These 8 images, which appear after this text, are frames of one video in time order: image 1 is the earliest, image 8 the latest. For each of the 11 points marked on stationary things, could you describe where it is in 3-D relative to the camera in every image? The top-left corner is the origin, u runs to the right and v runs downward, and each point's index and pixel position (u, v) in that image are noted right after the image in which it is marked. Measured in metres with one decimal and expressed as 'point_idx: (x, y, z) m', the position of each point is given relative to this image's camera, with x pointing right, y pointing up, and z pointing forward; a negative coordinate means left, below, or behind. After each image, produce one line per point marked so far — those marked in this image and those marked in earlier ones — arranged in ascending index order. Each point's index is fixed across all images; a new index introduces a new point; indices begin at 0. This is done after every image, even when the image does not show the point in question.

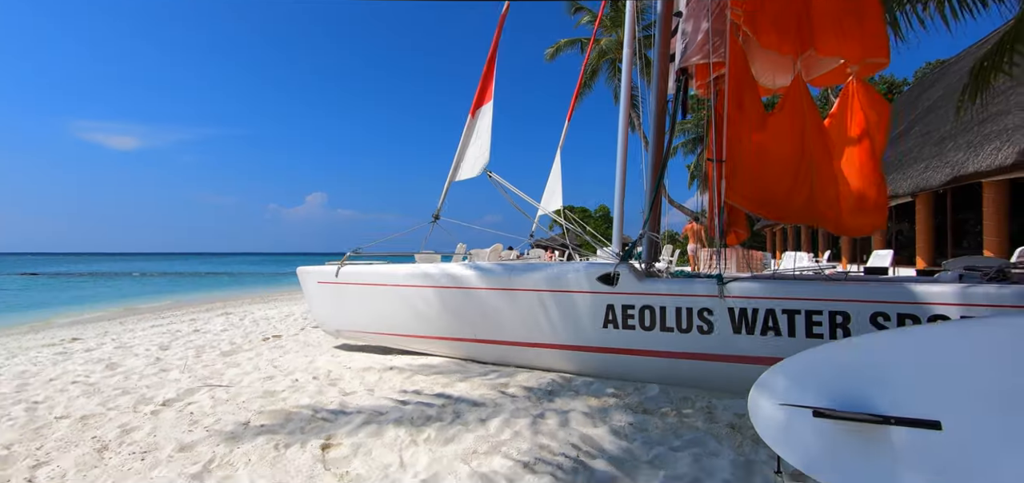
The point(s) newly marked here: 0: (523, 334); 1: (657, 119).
0: (+0.1, -0.7, +3.9) m
1: (+1.5, +1.1, +5.2) m
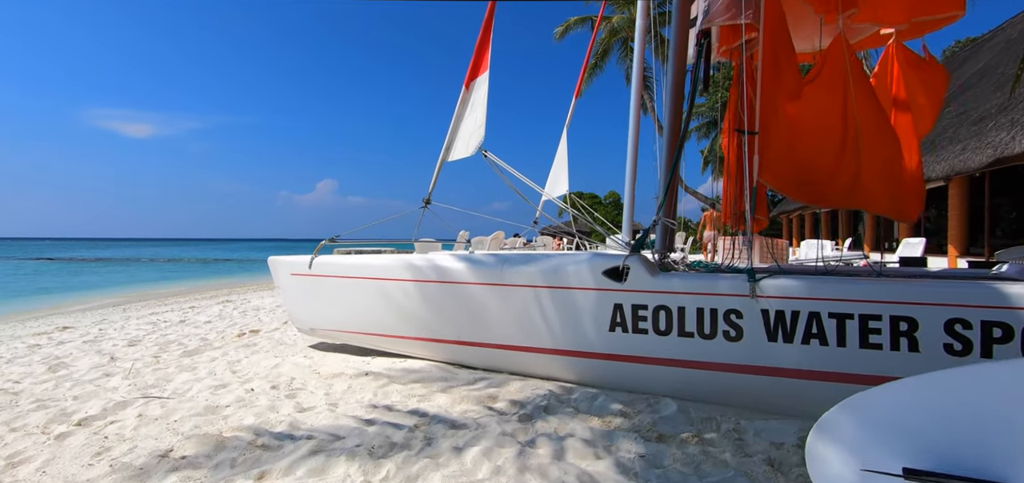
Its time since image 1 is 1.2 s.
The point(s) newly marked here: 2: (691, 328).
0: (0.0, -0.6, +3.3) m
1: (+1.5, +1.2, +4.5) m
2: (+1.0, -0.5, +2.8) m
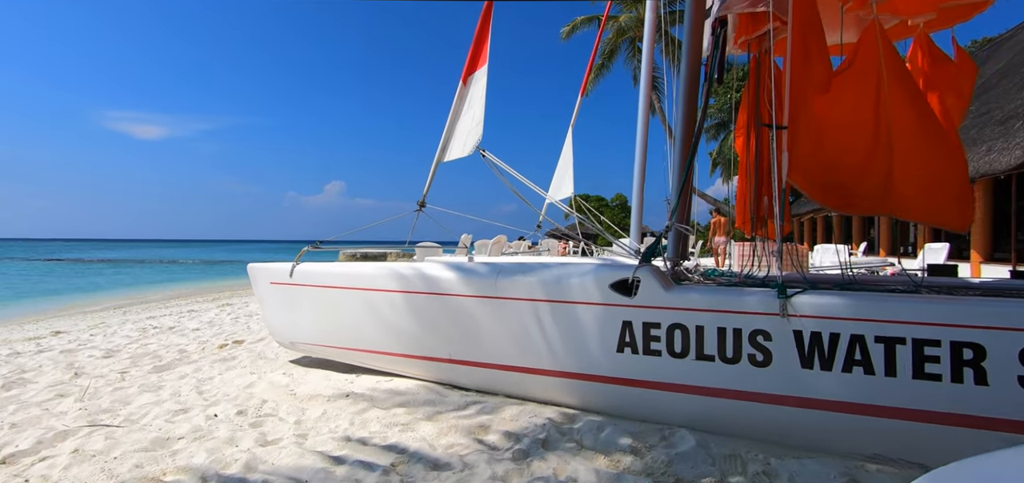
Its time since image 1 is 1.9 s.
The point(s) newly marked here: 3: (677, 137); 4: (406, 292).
0: (0.0, -0.7, +3.0) m
1: (+1.5, +1.2, +4.2) m
2: (+1.0, -0.5, +2.4) m
3: (+1.4, +0.8, +4.2) m
4: (-0.7, -0.3, +3.3) m
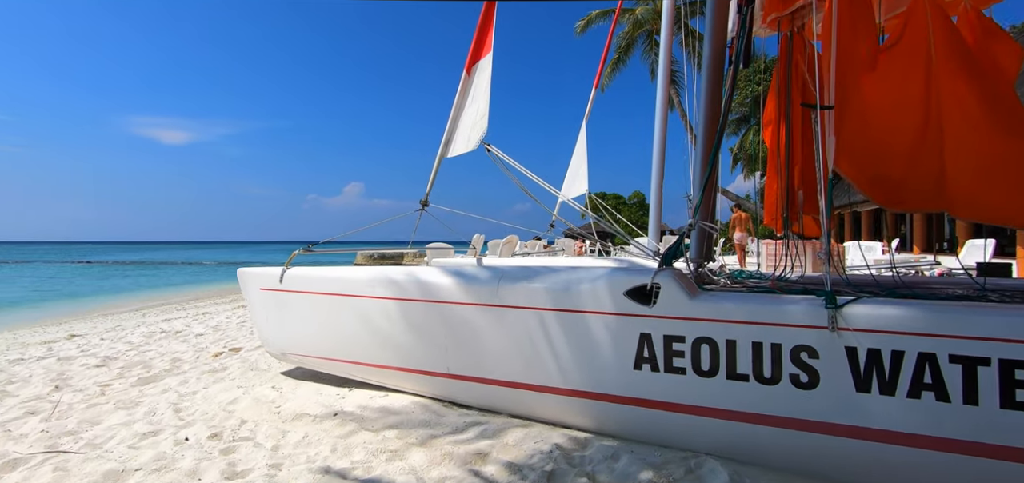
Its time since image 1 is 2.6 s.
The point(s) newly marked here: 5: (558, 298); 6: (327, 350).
0: (0.0, -0.7, +2.7) m
1: (+1.5, +1.2, +3.8) m
2: (+1.0, -0.5, +2.1) m
3: (+1.4, +0.8, +3.8) m
4: (-0.7, -0.3, +3.0) m
5: (+0.2, -0.3, +2.5) m
6: (-1.2, -0.7, +3.3) m
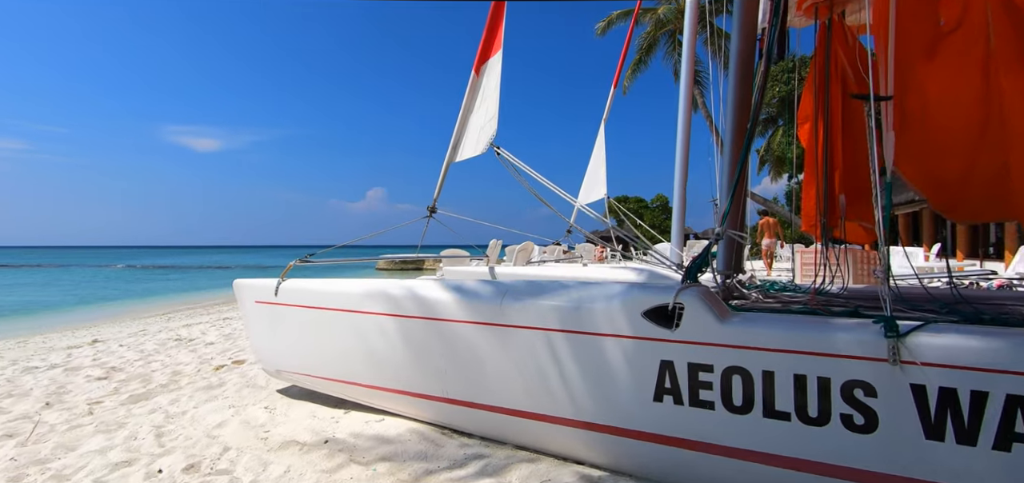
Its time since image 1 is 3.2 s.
0: (0.0, -0.7, +2.4) m
1: (+1.6, +1.1, +3.5) m
2: (+1.0, -0.6, +1.8) m
3: (+1.5, +0.8, +3.5) m
4: (-0.6, -0.4, +2.7) m
5: (+0.2, -0.3, +2.2) m
6: (-1.1, -0.8, +3.1) m
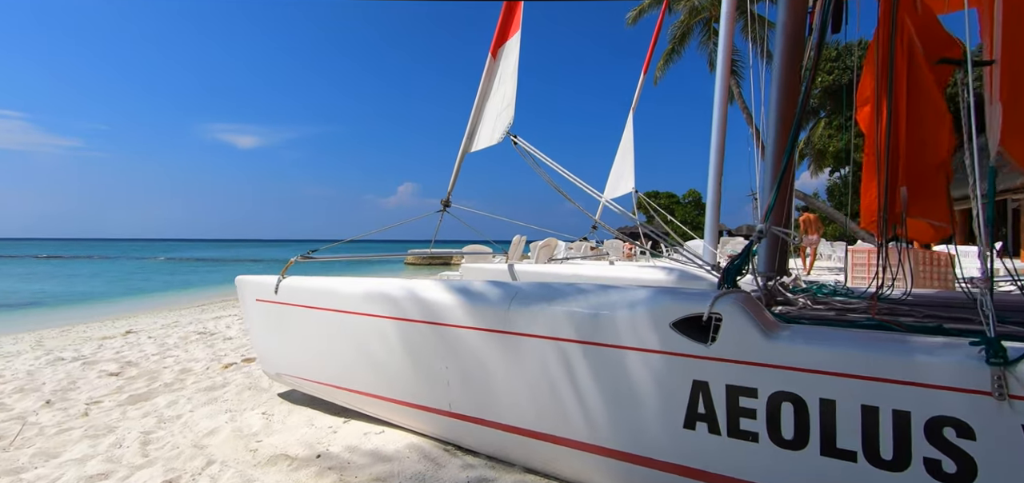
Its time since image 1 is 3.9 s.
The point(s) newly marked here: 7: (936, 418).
0: (+0.1, -0.7, +2.1) m
1: (+1.7, +1.1, +3.1) m
2: (+1.0, -0.6, +1.4) m
3: (+1.6, +0.8, +3.1) m
4: (-0.6, -0.4, +2.5) m
5: (+0.3, -0.3, +1.9) m
6: (-1.1, -0.7, +2.9) m
7: (+1.1, -0.5, +1.3) m
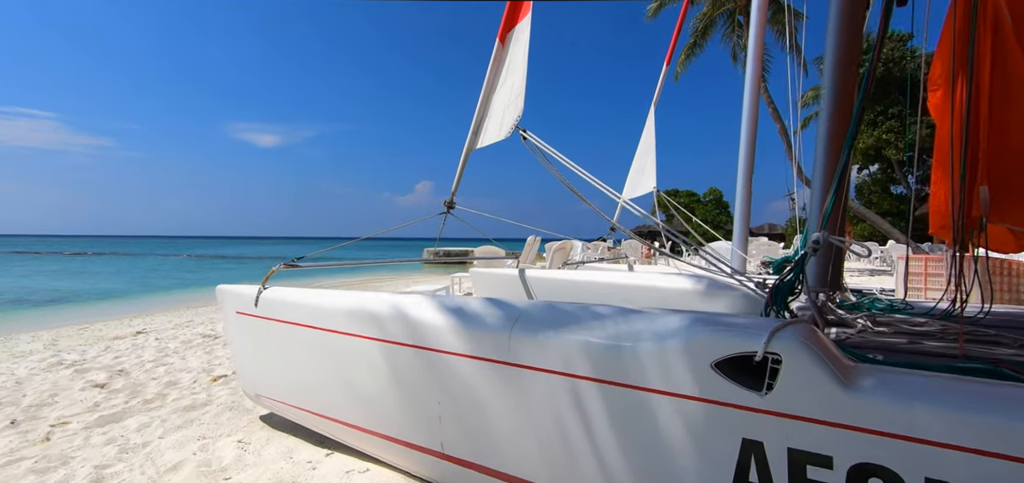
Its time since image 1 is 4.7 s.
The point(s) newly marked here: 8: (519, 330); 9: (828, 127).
0: (+0.1, -0.8, +1.7) m
1: (+1.7, +1.1, +2.7) m
2: (+0.9, -0.6, +1.0) m
3: (+1.6, +0.7, +2.7) m
4: (-0.5, -0.4, +2.1) m
5: (+0.3, -0.4, +1.6) m
6: (-1.0, -0.8, +2.5) m
7: (+1.1, -0.5, +0.9) m
8: (0.0, -0.3, +1.7) m
9: (+1.6, +0.6, +2.6) m
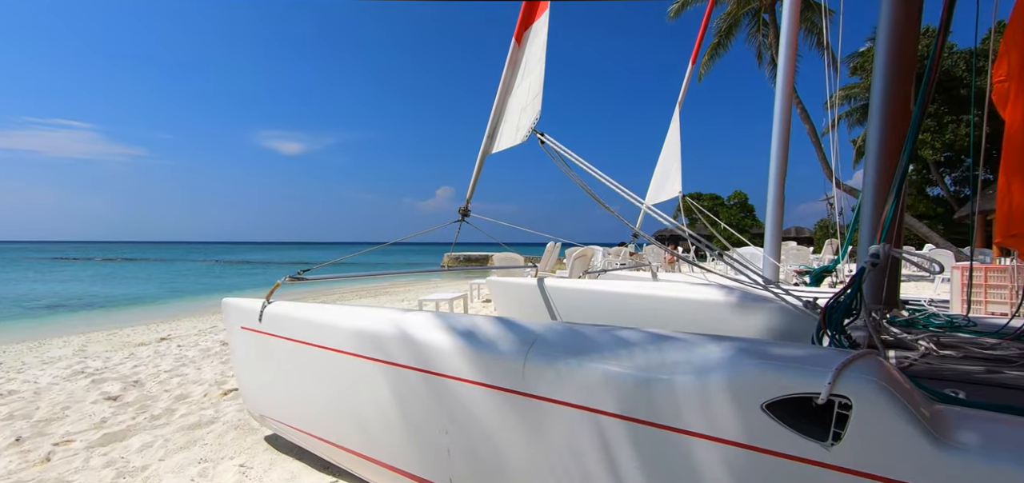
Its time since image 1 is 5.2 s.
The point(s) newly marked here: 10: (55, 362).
0: (+0.1, -0.8, +1.5) m
1: (+1.8, +1.0, +2.4) m
2: (+1.0, -0.7, +0.8) m
3: (+1.7, +0.7, +2.5) m
4: (-0.5, -0.5, +1.9) m
5: (+0.3, -0.4, +1.3) m
6: (-1.0, -0.8, +2.4) m
7: (+1.1, -0.5, +0.7) m
8: (+0.1, -0.3, +1.5) m
9: (+1.7, +0.5, +2.4) m
10: (-7.7, -2.1, +8.6) m
